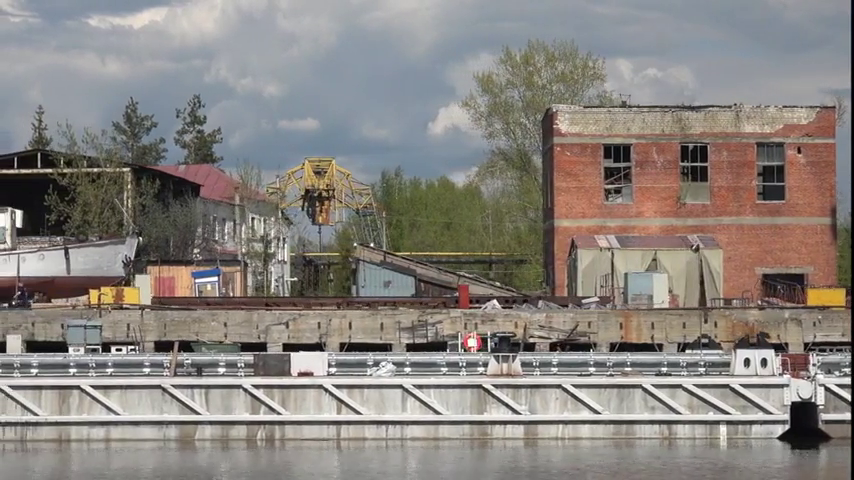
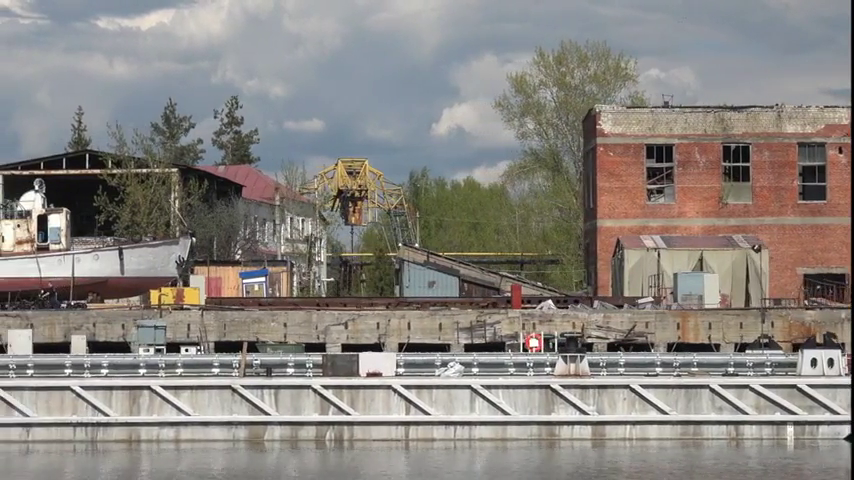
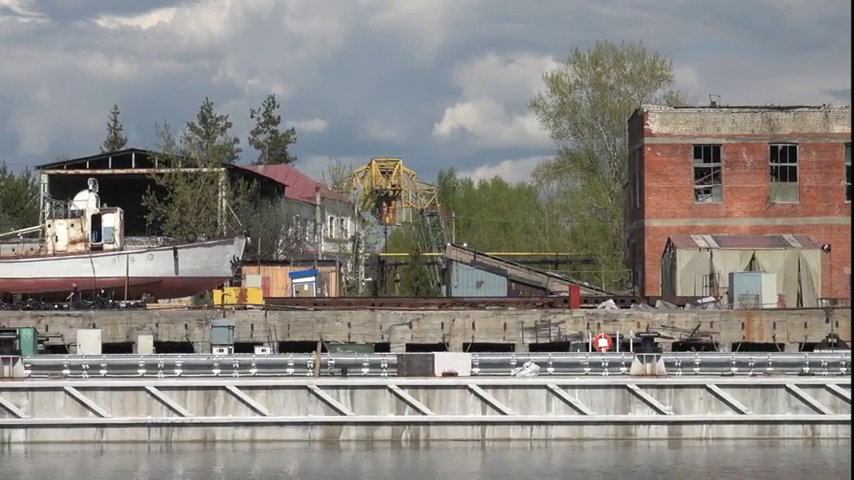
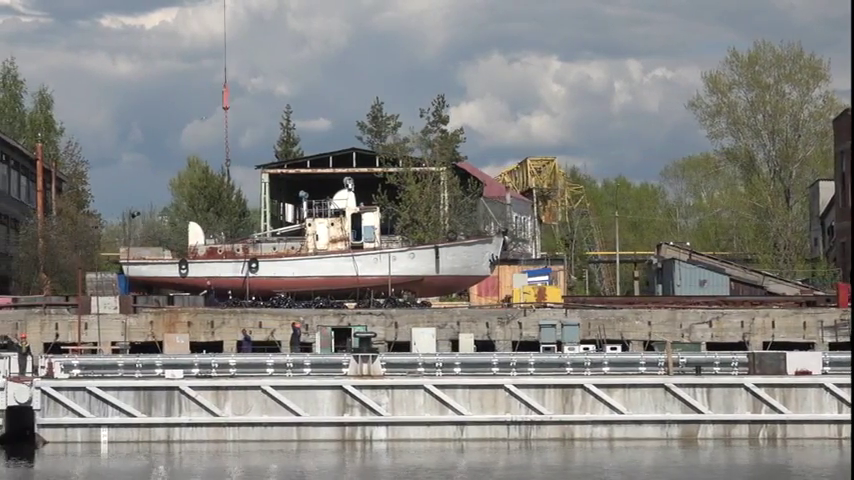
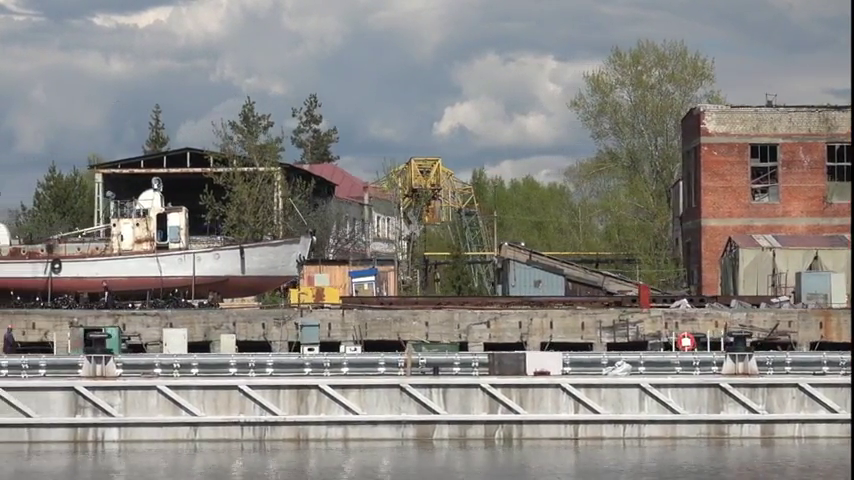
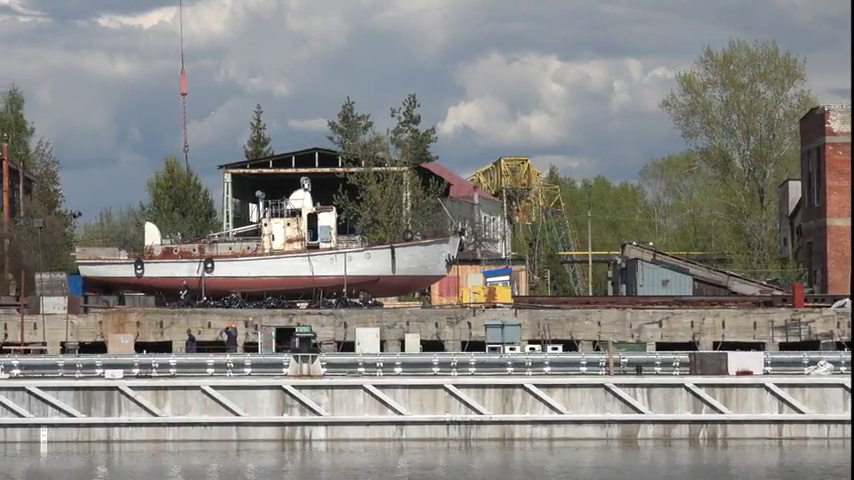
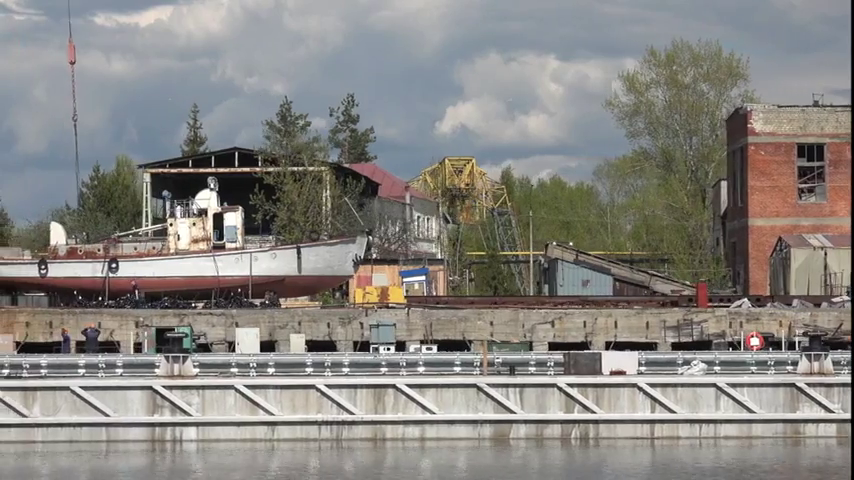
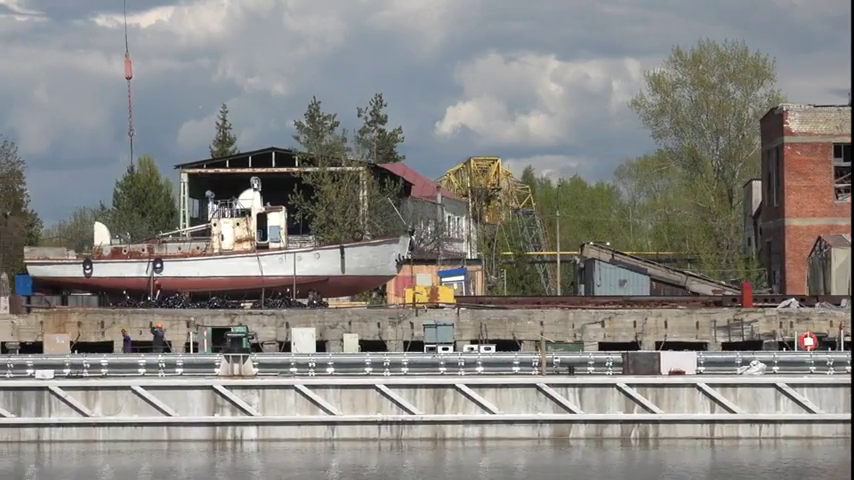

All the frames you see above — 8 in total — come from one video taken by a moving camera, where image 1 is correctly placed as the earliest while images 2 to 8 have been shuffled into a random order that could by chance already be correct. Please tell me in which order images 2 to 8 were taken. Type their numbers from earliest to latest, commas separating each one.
2, 3, 5, 7, 8, 6, 4
